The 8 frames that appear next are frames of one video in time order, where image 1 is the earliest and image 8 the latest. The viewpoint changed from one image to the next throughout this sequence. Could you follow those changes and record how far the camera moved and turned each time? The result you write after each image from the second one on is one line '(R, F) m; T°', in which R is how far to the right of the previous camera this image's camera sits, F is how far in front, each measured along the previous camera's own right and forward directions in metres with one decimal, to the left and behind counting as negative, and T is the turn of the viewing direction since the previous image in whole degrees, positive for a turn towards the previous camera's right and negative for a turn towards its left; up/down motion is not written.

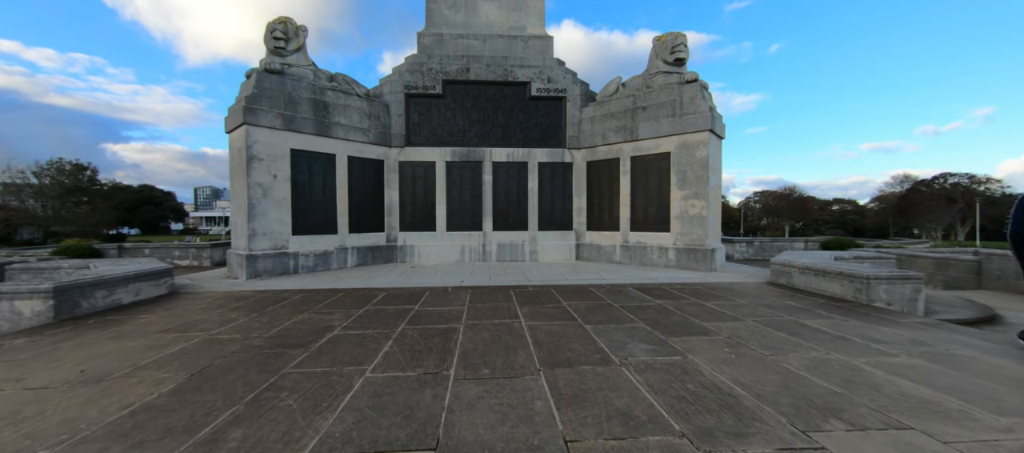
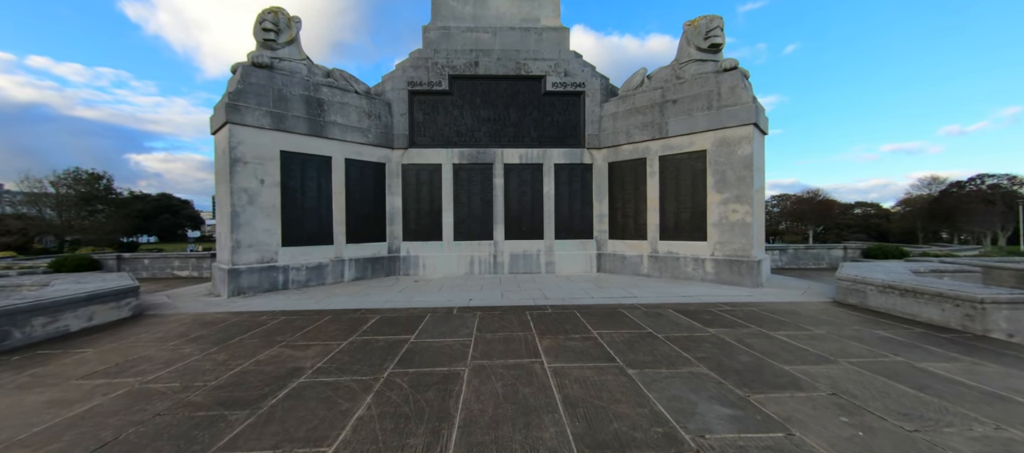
(-0.1, +1.4) m; -2°
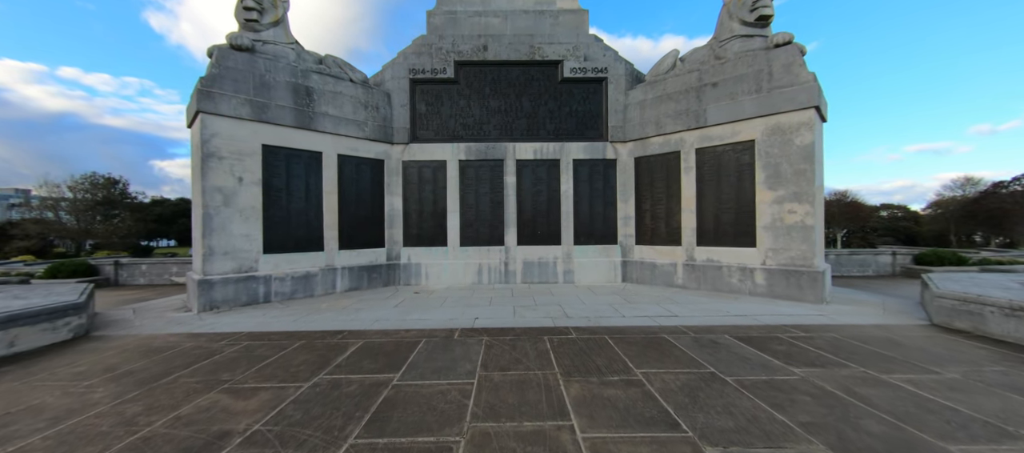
(-0.1, +1.4) m; -2°
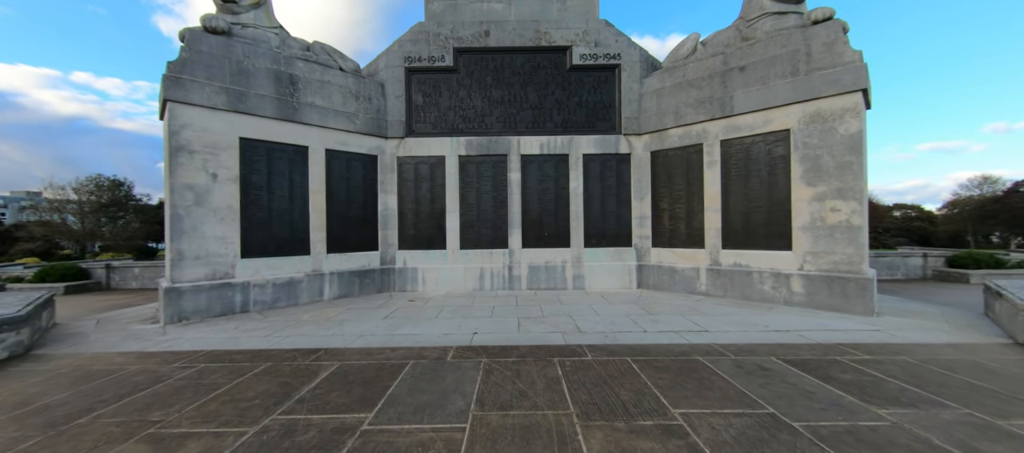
(0.0, +0.9) m; -1°
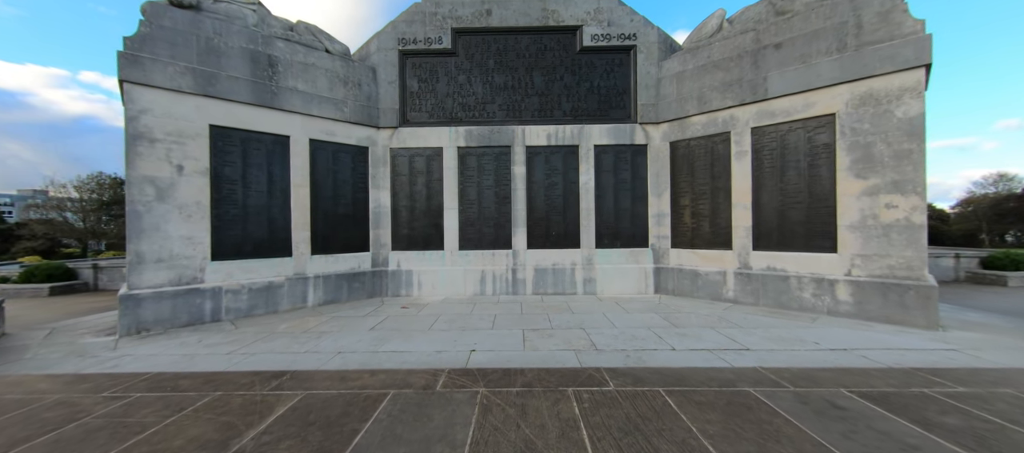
(0.0, +1.0) m; -1°
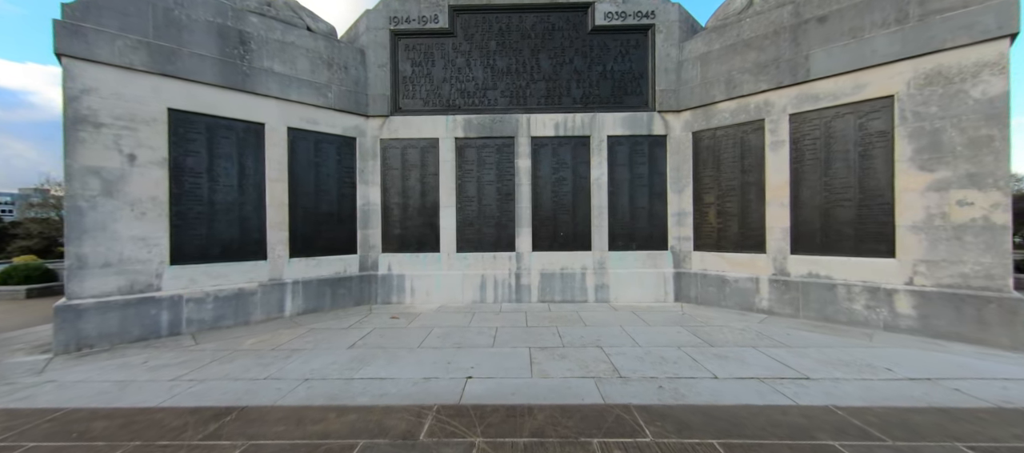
(0.0, +1.0) m; 0°
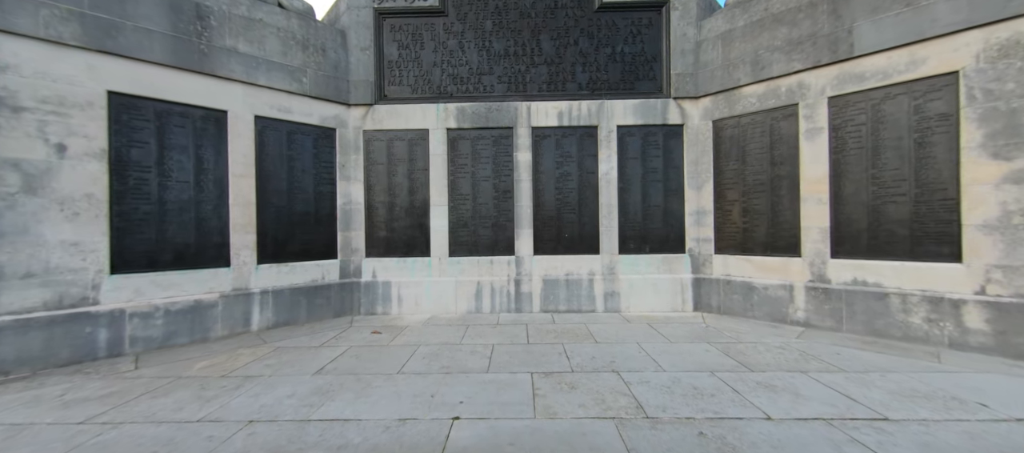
(0.0, +0.9) m; 0°
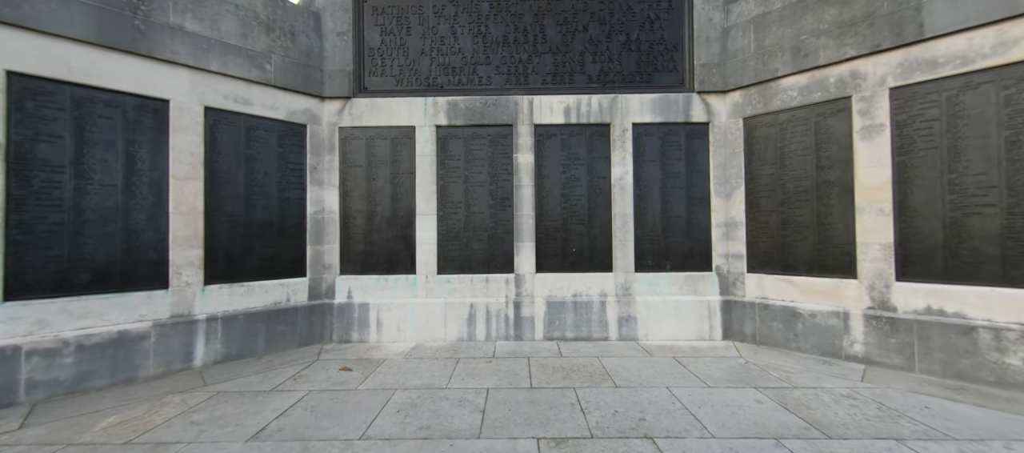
(0.0, +1.1) m; 0°
